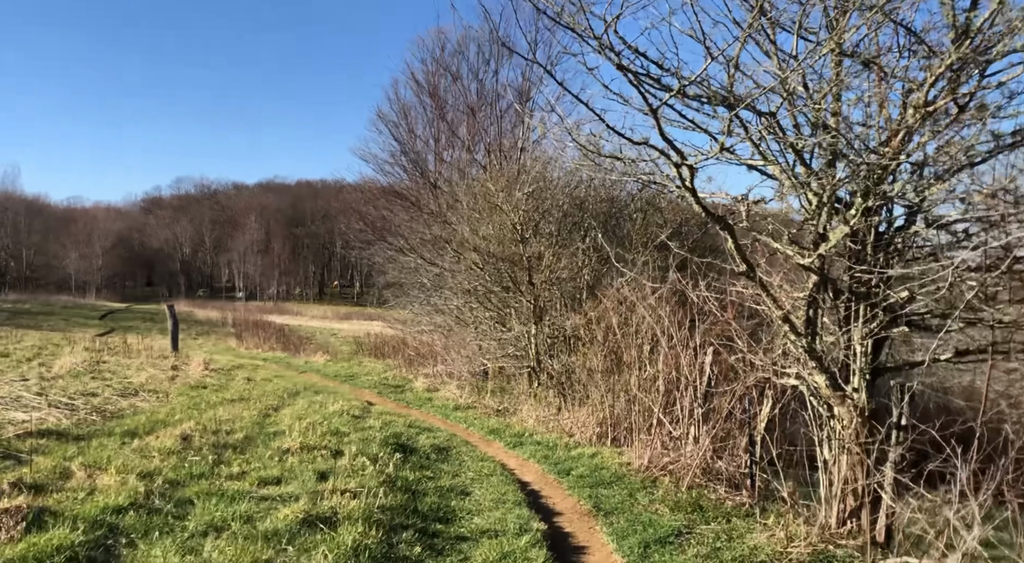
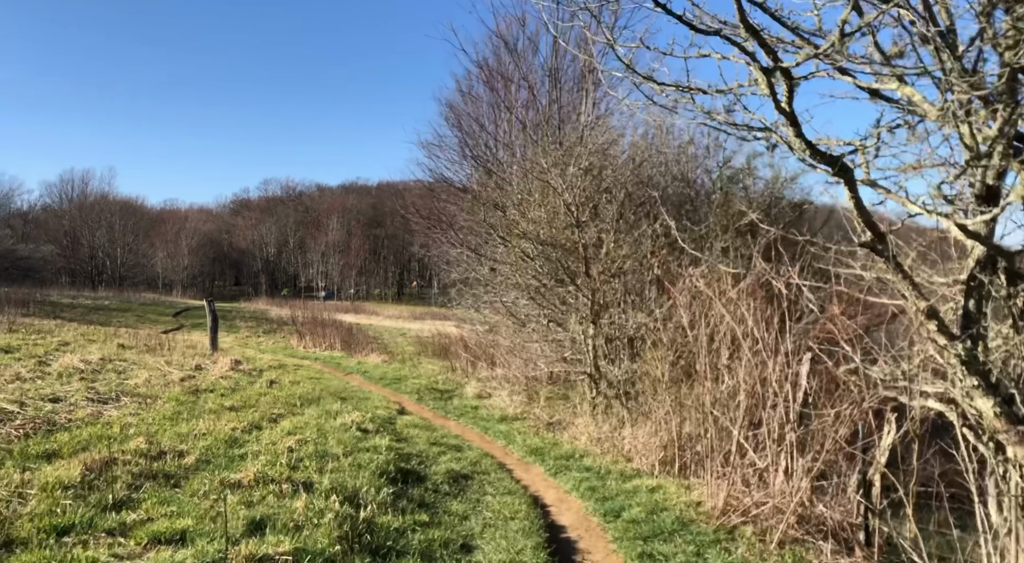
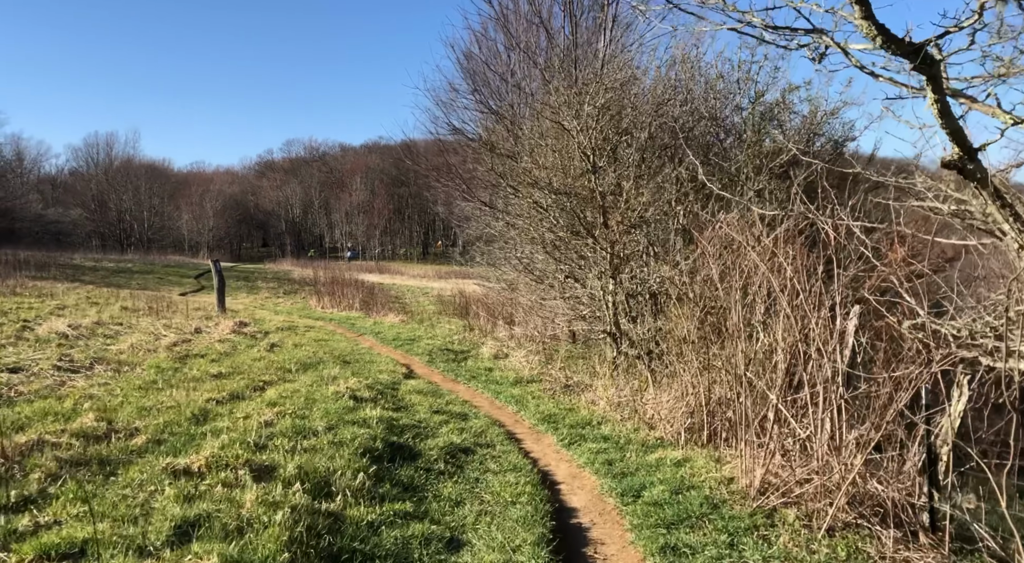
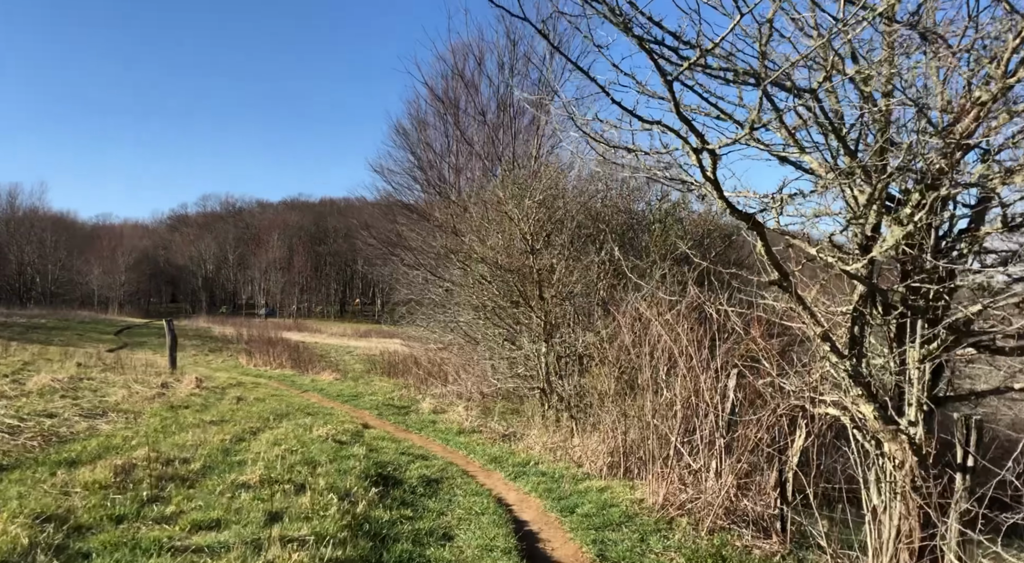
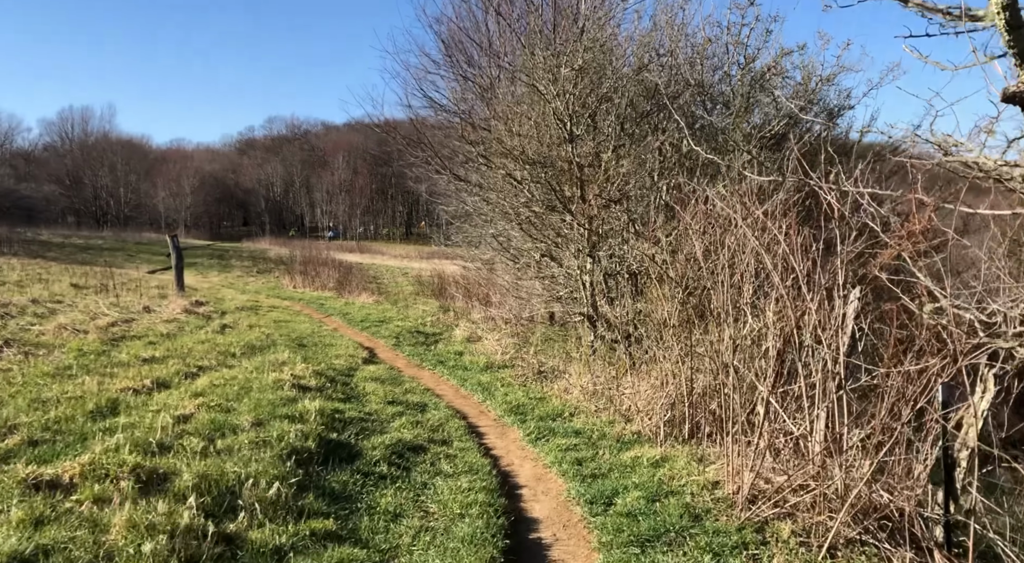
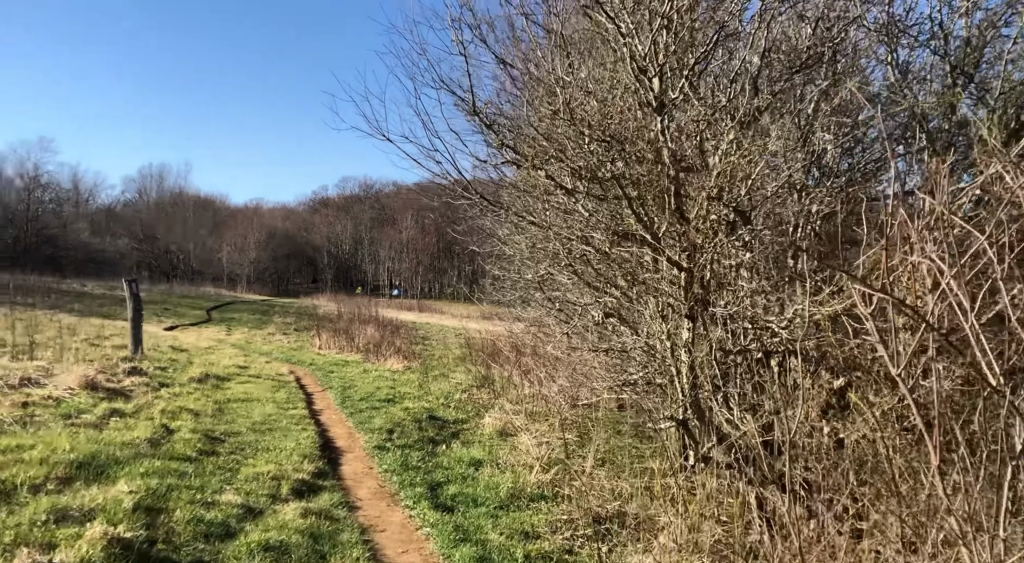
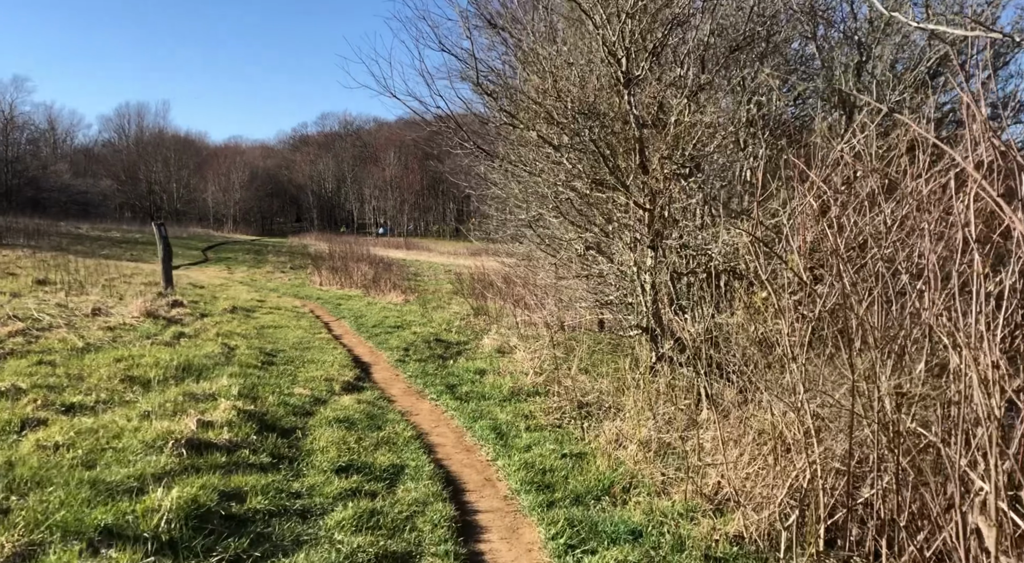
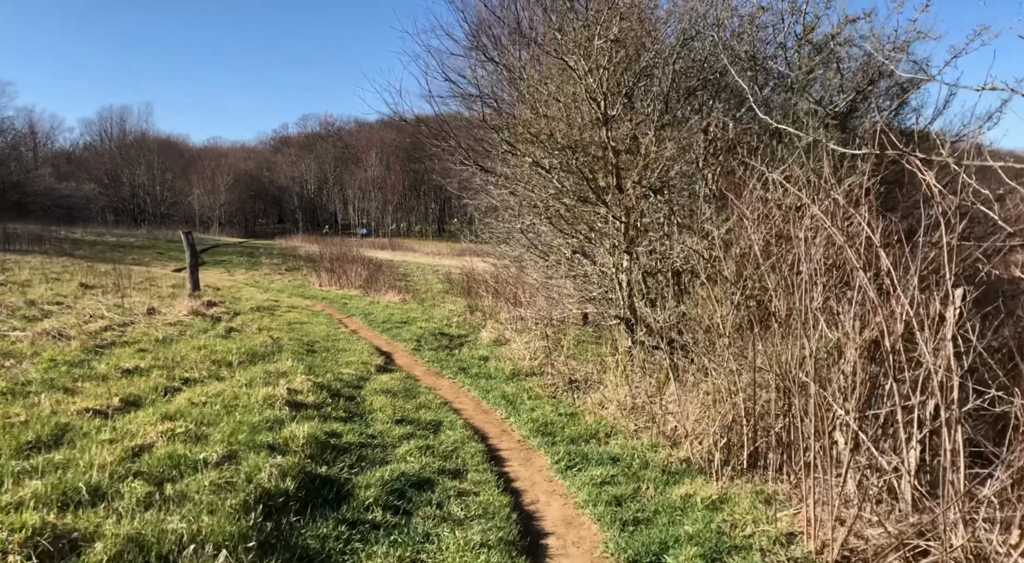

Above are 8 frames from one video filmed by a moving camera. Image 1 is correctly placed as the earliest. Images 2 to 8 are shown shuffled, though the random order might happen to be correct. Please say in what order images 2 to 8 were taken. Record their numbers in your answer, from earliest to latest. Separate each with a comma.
4, 2, 3, 5, 8, 7, 6
